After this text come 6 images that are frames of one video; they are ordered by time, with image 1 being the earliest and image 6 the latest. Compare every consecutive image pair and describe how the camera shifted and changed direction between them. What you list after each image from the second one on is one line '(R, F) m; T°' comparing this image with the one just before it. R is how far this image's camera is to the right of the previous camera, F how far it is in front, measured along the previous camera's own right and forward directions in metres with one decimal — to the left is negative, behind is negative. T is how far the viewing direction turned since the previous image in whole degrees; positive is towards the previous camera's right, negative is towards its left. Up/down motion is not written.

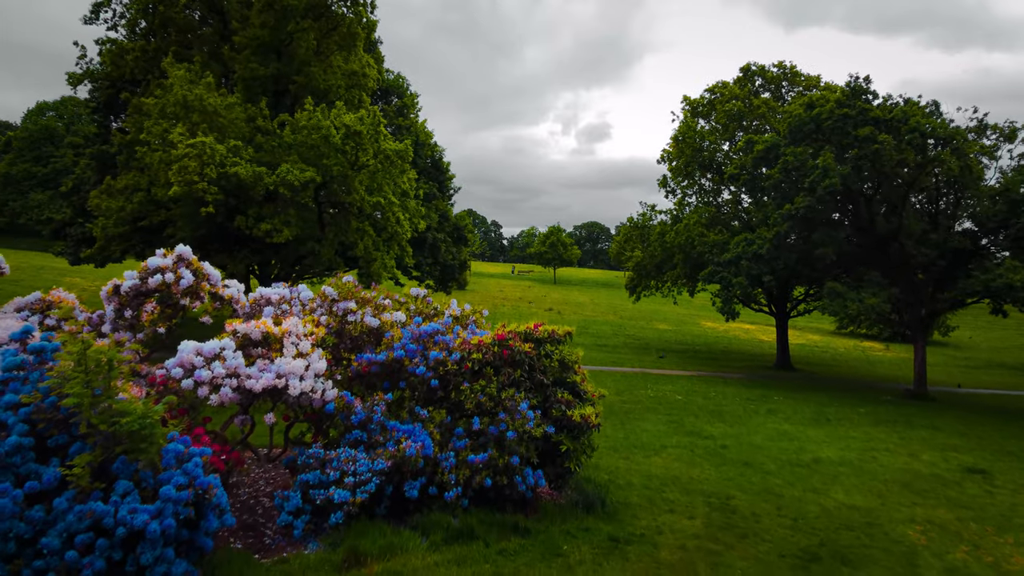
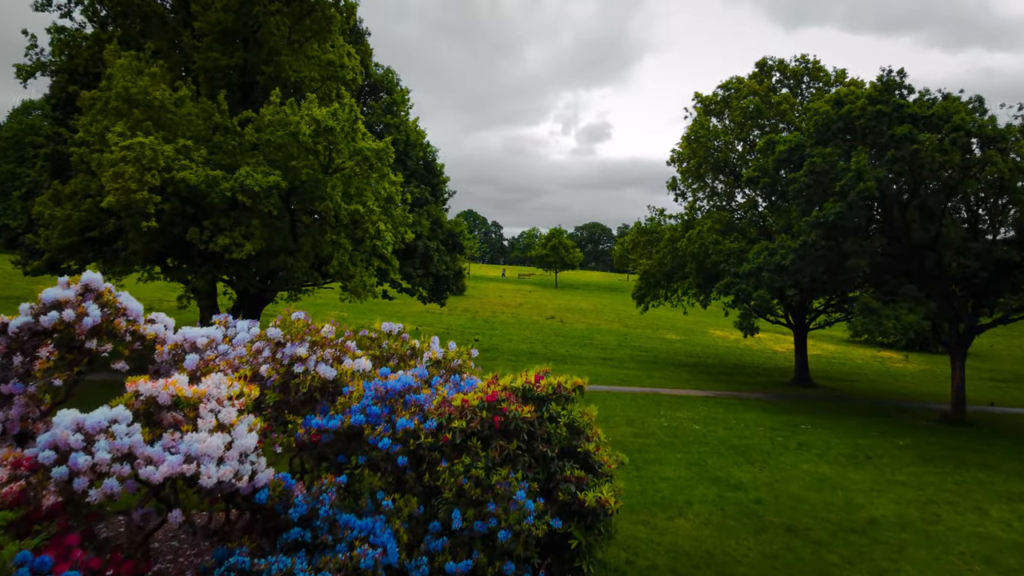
(0.0, +2.1) m; 0°
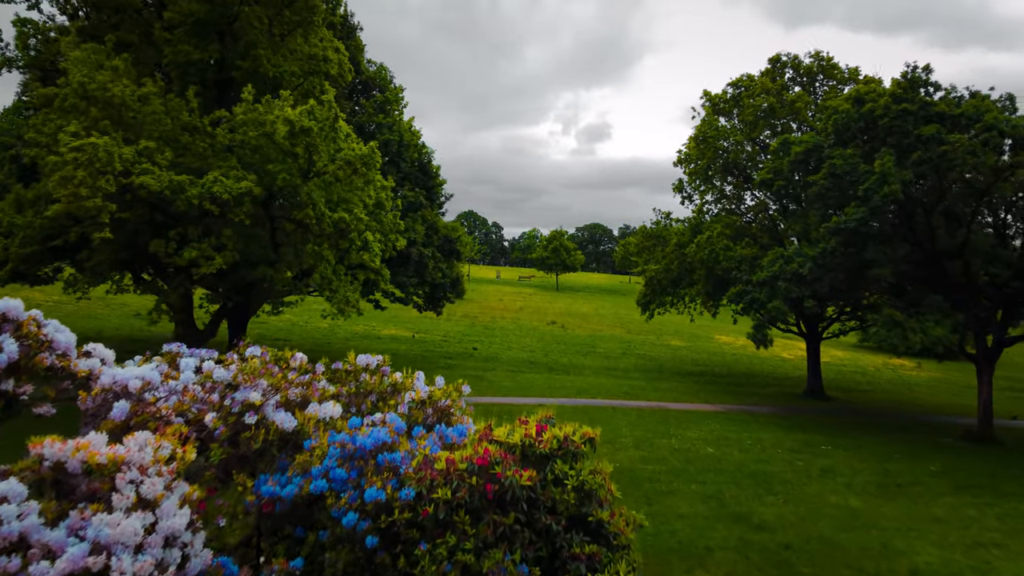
(0.0, +1.3) m; 0°
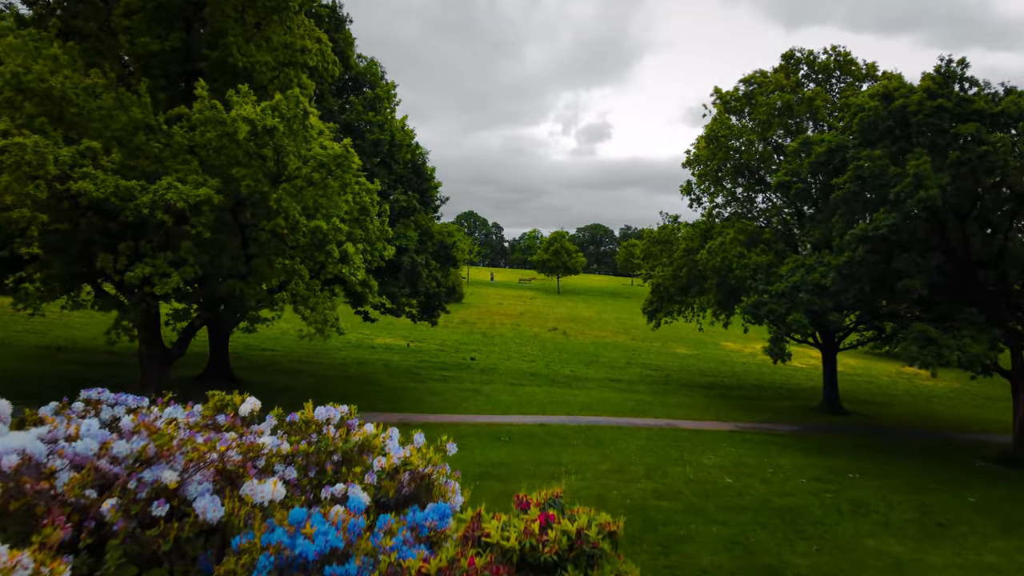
(0.0, +1.5) m; 0°
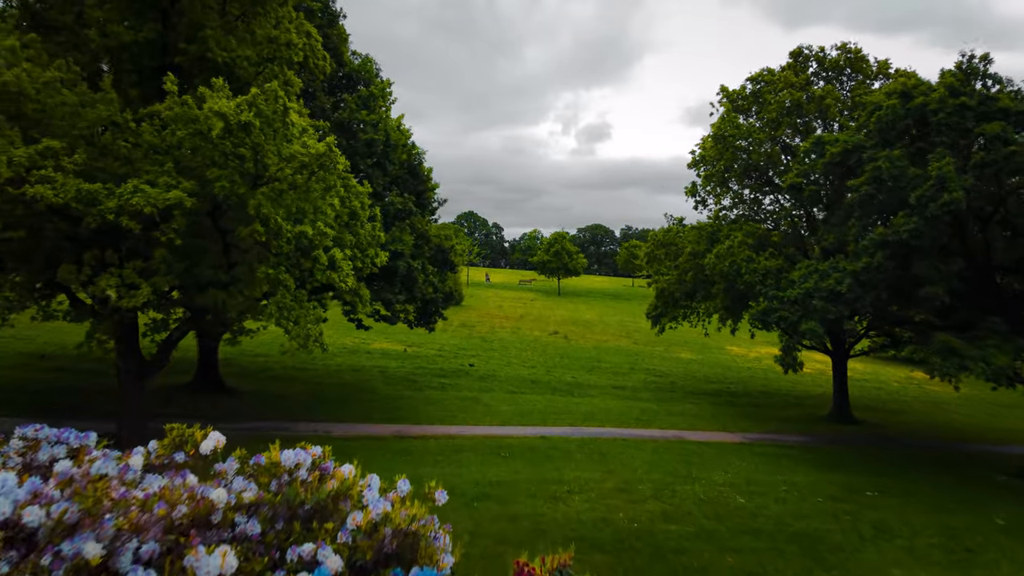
(0.0, +0.8) m; 0°
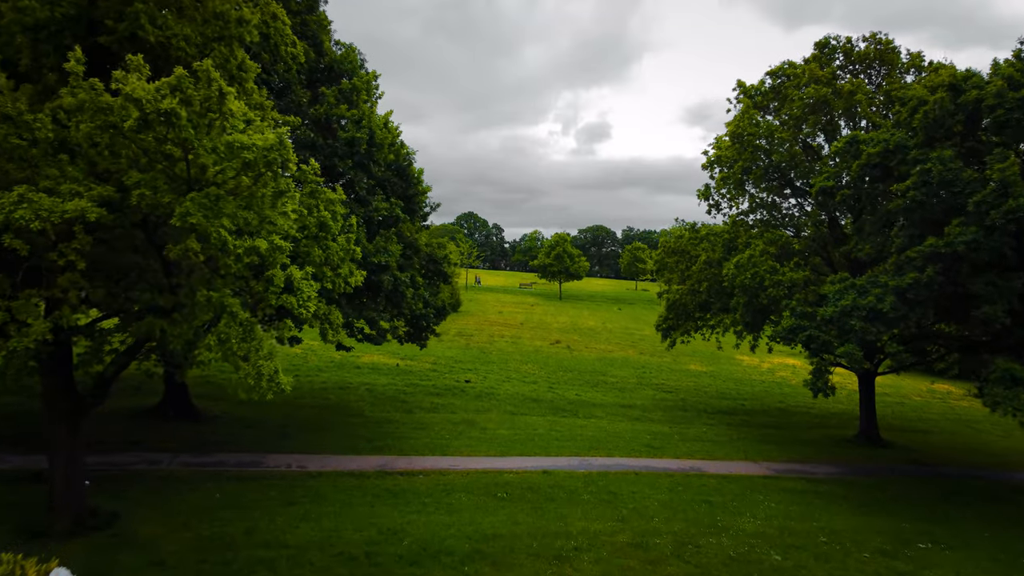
(0.0, +2.0) m; 0°
